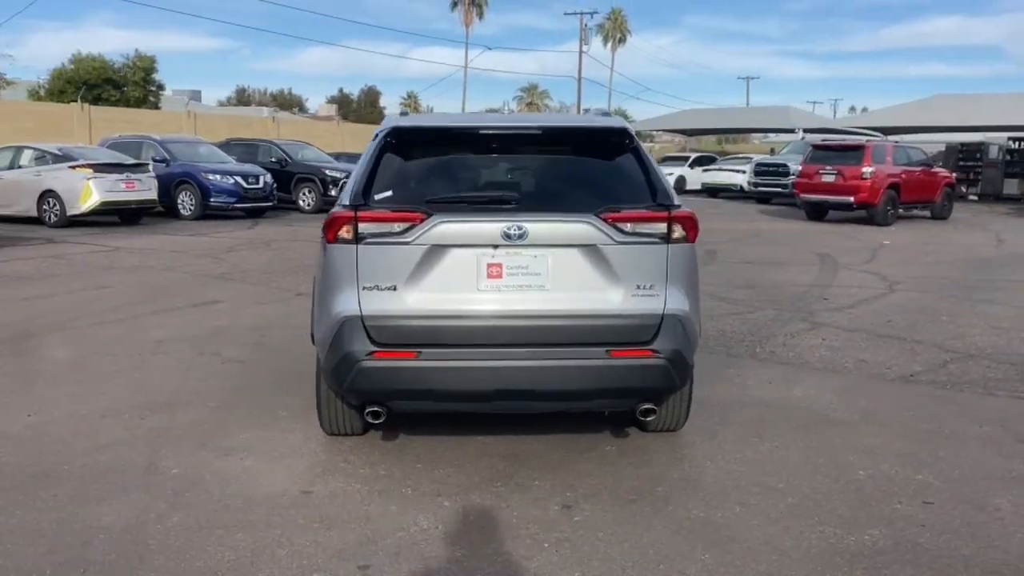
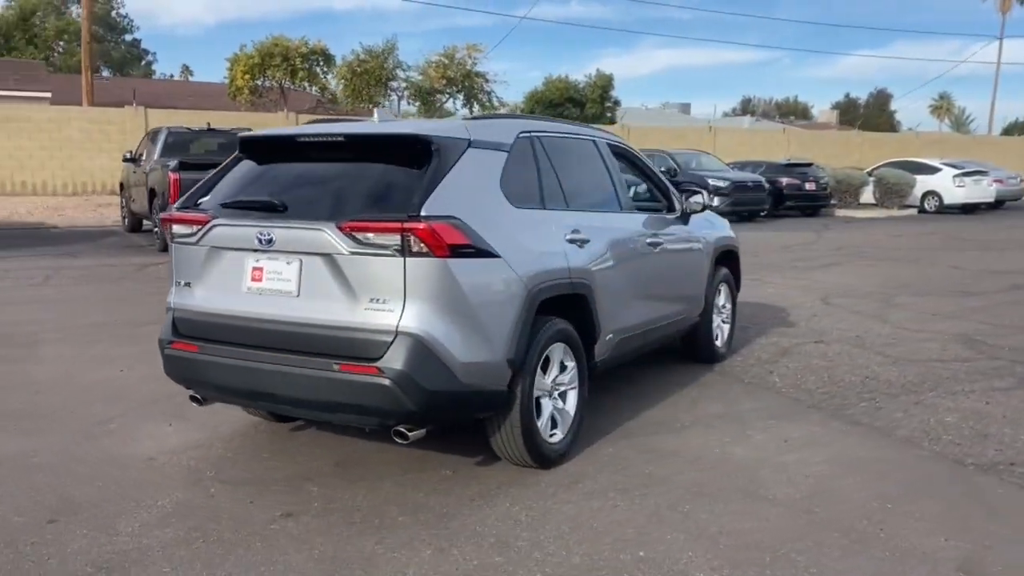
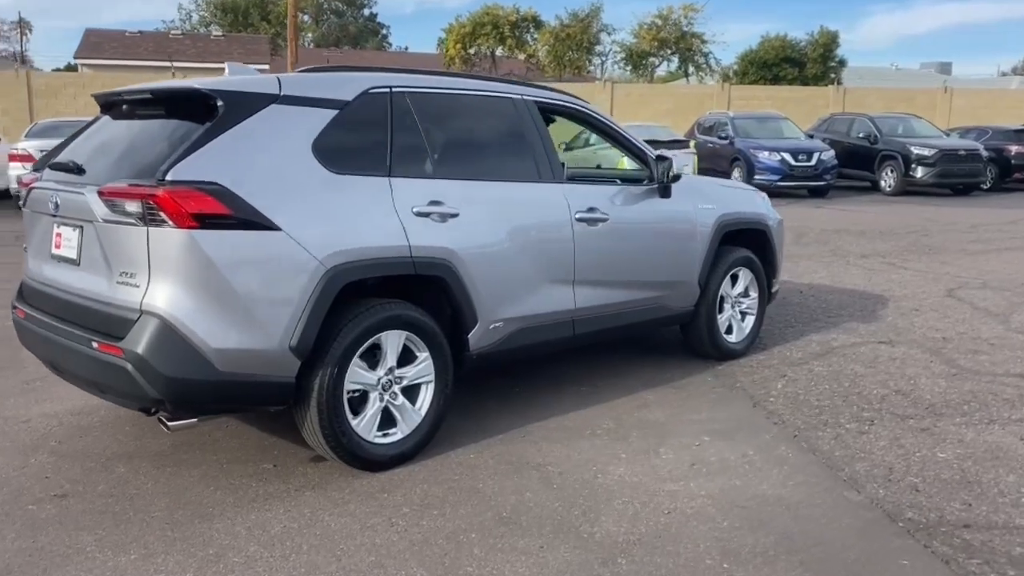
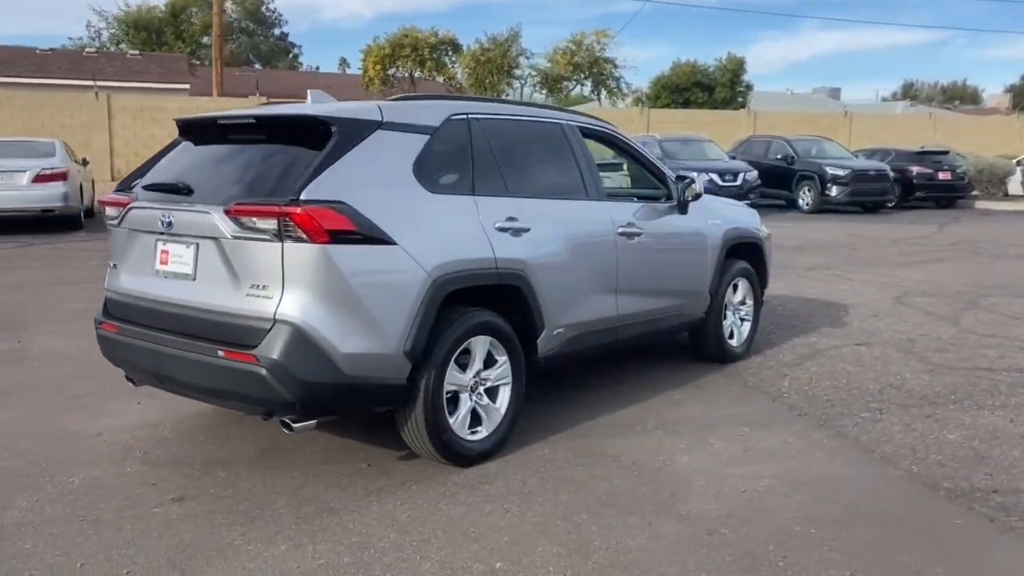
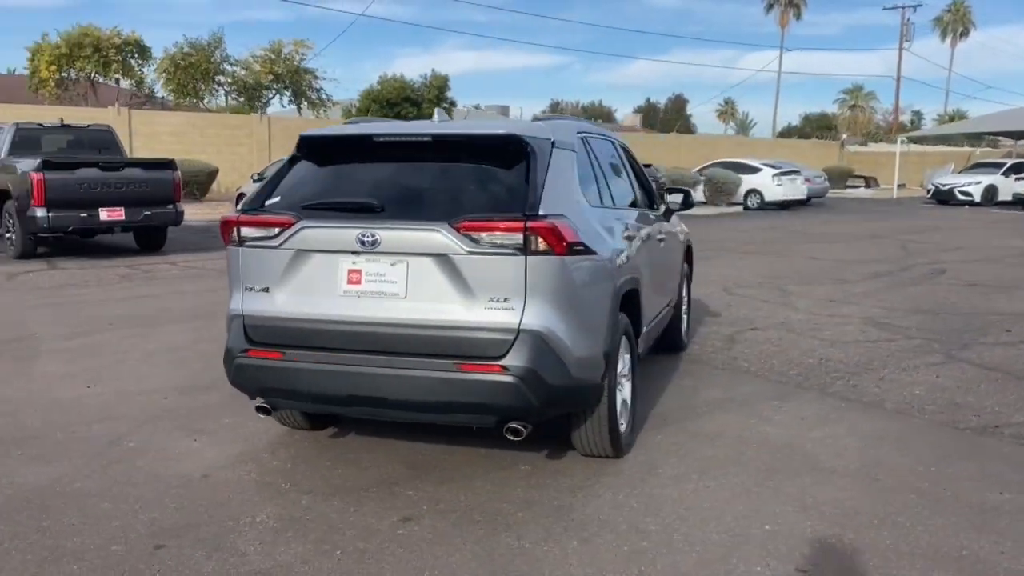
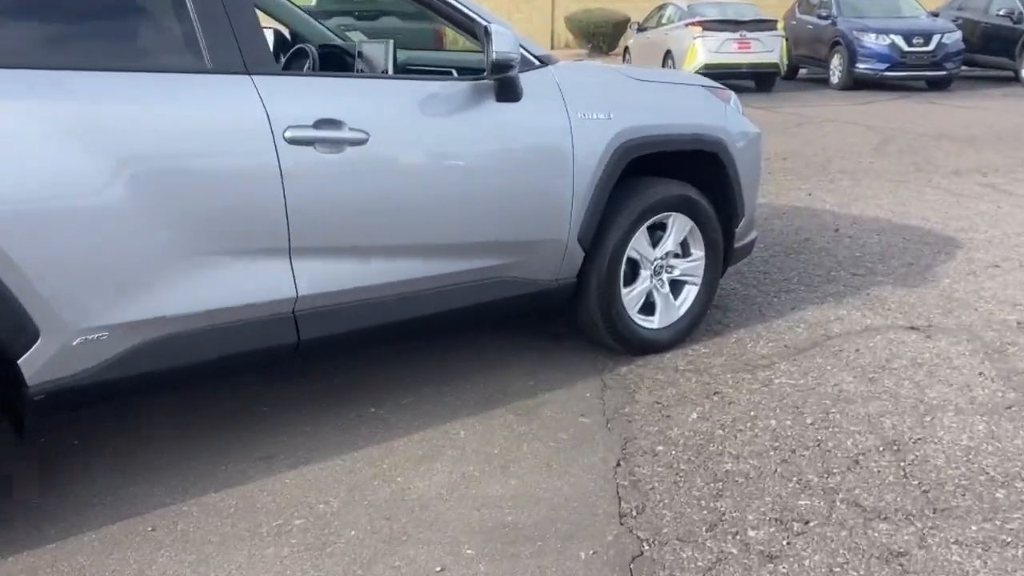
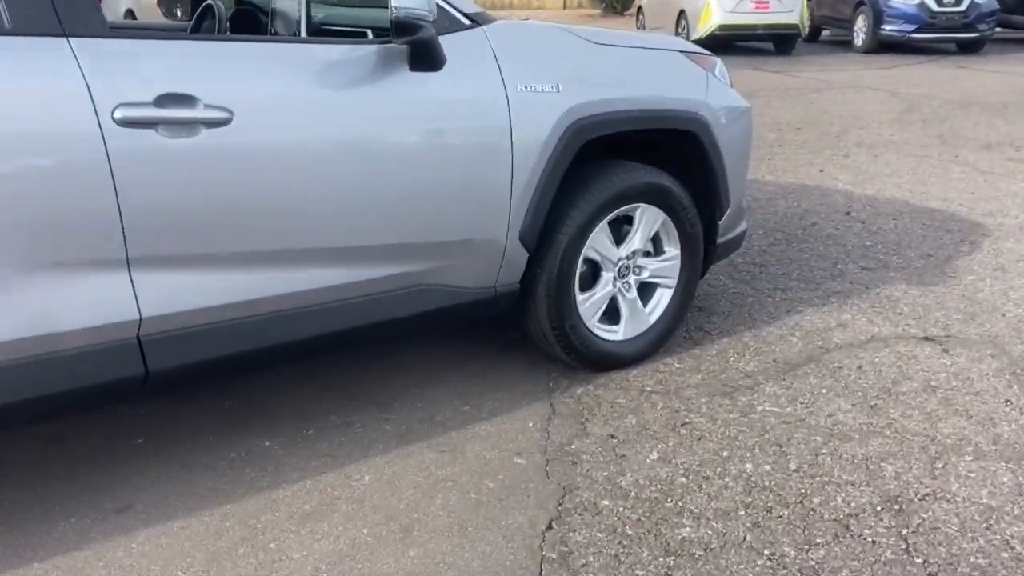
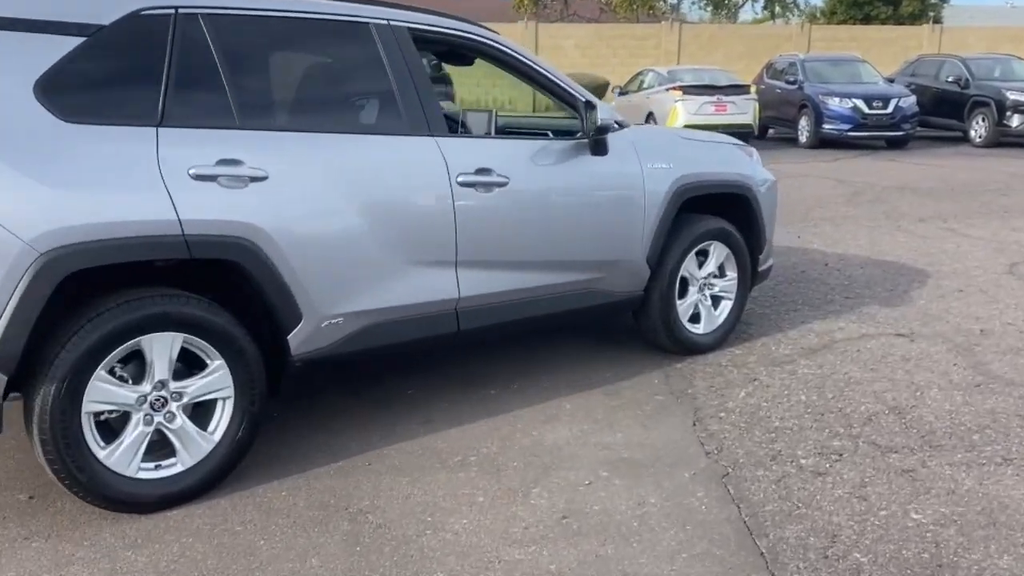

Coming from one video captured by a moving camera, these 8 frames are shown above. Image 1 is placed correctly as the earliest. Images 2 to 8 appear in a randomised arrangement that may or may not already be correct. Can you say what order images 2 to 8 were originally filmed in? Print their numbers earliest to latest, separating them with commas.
5, 2, 4, 3, 8, 6, 7
